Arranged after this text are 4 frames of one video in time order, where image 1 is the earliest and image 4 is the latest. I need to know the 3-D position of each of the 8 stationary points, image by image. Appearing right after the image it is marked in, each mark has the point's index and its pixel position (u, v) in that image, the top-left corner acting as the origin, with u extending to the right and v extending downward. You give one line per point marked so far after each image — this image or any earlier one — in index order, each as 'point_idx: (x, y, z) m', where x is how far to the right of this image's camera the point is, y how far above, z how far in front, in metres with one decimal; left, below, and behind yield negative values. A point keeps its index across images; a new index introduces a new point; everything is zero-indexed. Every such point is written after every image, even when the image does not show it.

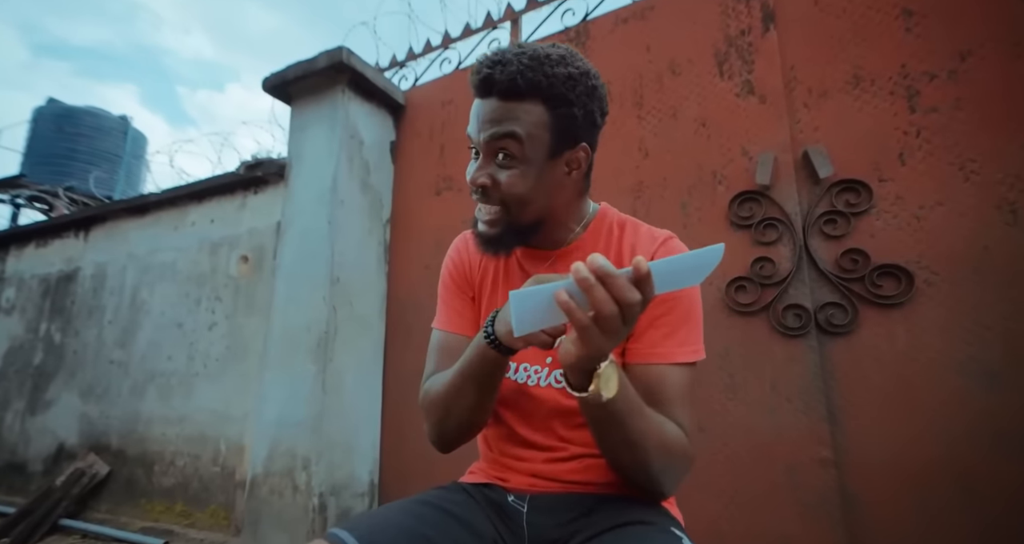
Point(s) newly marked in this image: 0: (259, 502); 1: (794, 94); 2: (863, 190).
0: (-1.1, -1.0, +2.0) m
1: (+1.0, +0.6, +1.6) m
2: (+1.1, +0.3, +1.5) m
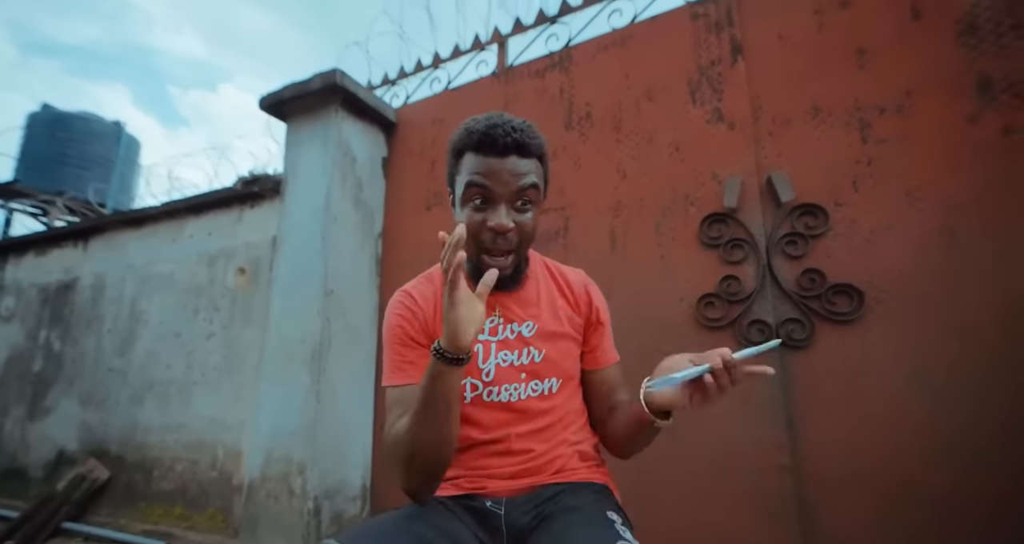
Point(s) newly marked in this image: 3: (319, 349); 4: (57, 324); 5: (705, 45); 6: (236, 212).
0: (-1.2, -1.1, +2.1) m
1: (+0.9, +0.6, +1.7) m
2: (+1.1, +0.2, +1.6) m
3: (-0.9, -0.4, +2.1) m
4: (-3.0, -0.3, +3.0) m
5: (+0.8, +0.9, +1.9) m
6: (-1.6, +0.3, +2.6) m
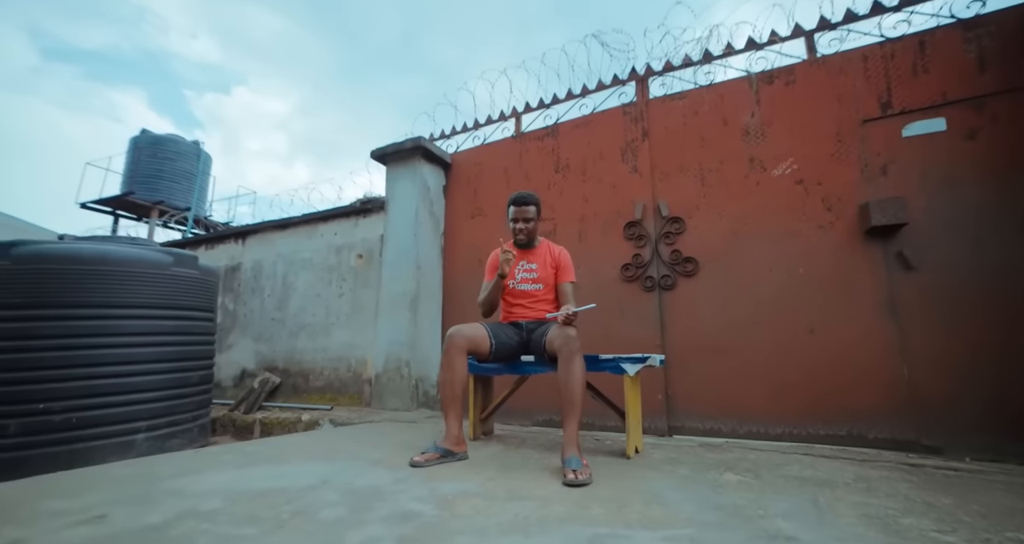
0: (-1.1, -0.9, +3.6) m
1: (+1.0, +0.7, +3.3) m
2: (+1.2, +0.3, +3.1) m
3: (-0.8, -0.2, +3.7) m
4: (-2.9, -0.2, +4.6) m
5: (+0.9, +1.1, +3.4) m
6: (-1.5, +0.5, +4.2) m
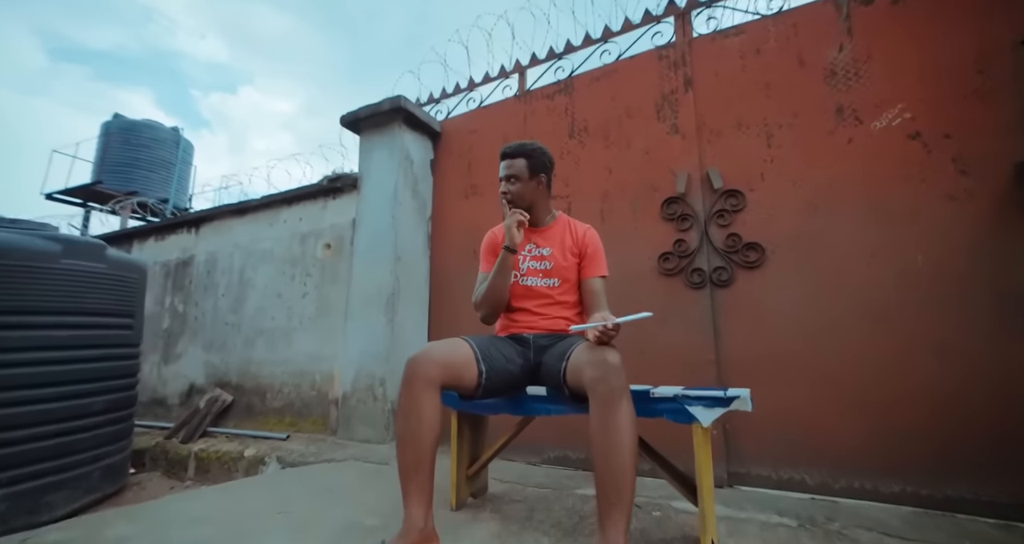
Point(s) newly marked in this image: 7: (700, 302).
0: (-1.0, -0.9, +2.9) m
1: (+1.0, +0.8, +2.5) m
2: (+1.2, +0.4, +2.3) m
3: (-0.8, -0.2, +2.9) m
4: (-2.9, -0.2, +3.9) m
5: (+0.9, +1.1, +2.6) m
6: (-1.5, +0.5, +3.4) m
7: (+1.0, -0.2, +2.3) m
